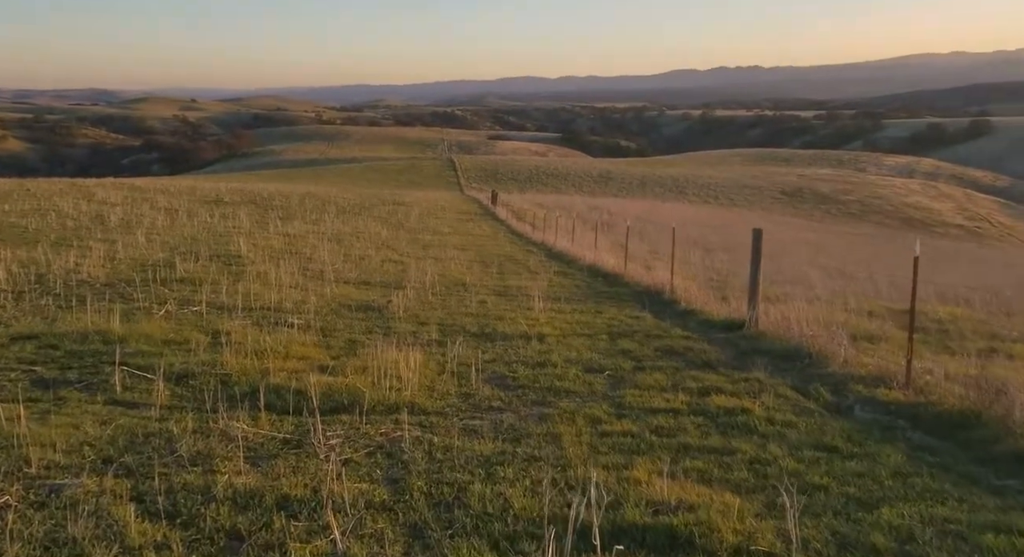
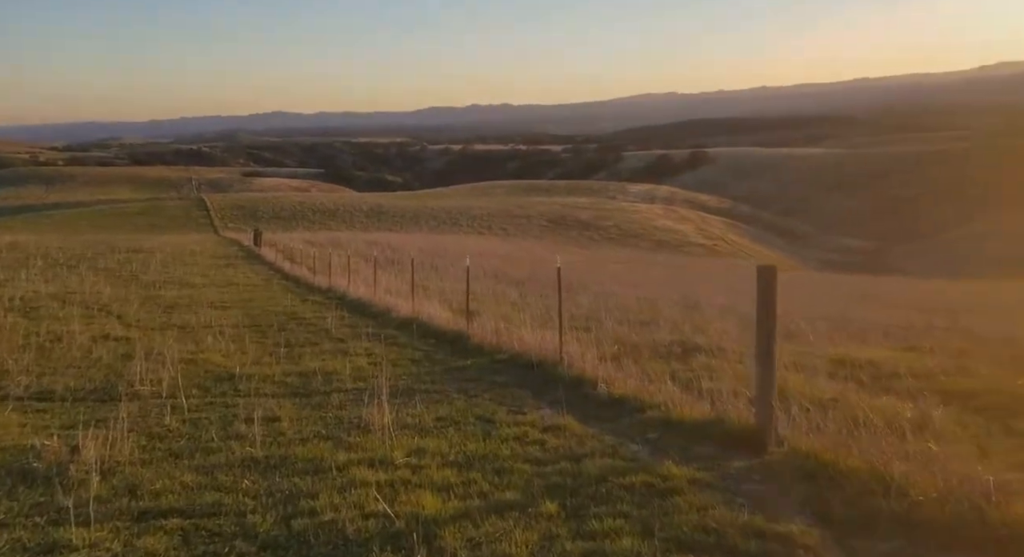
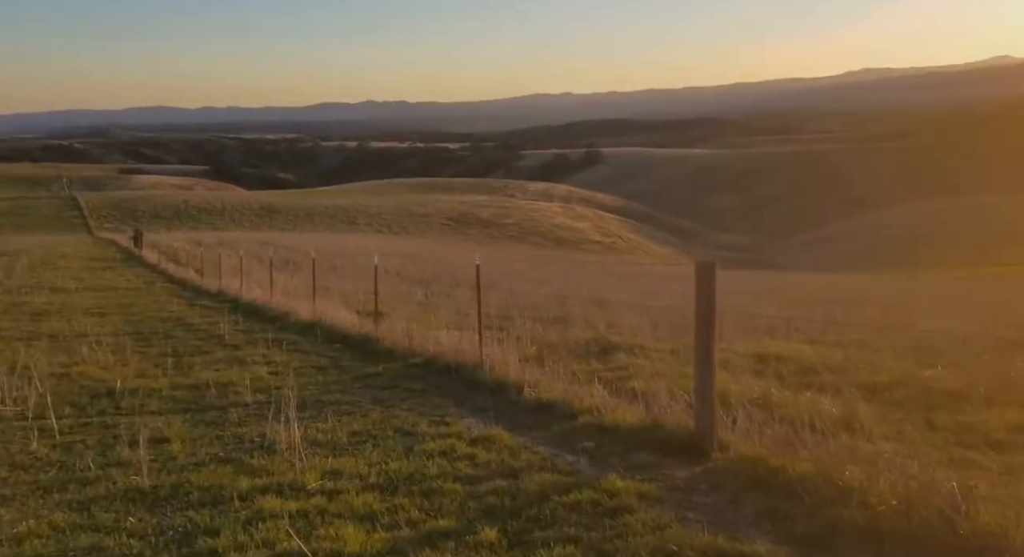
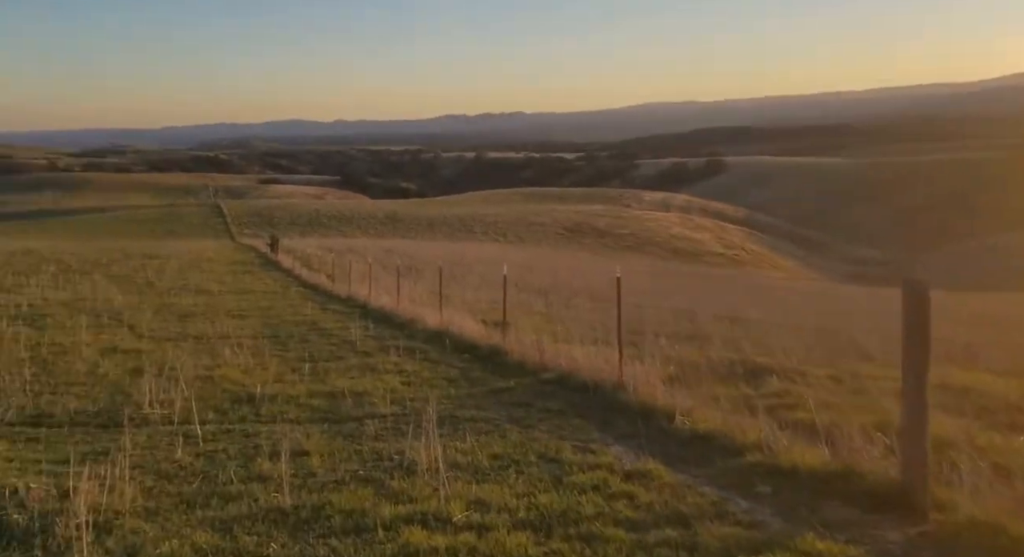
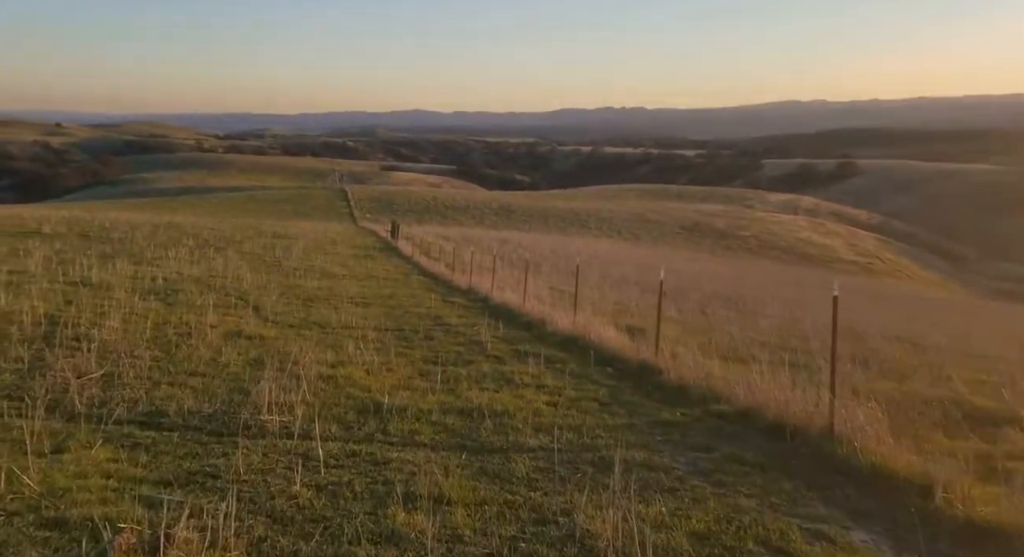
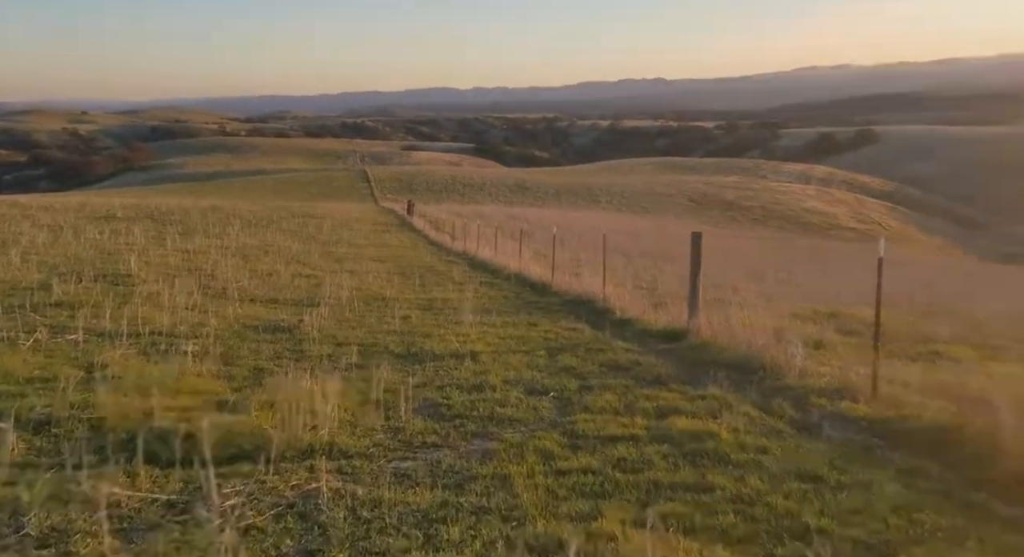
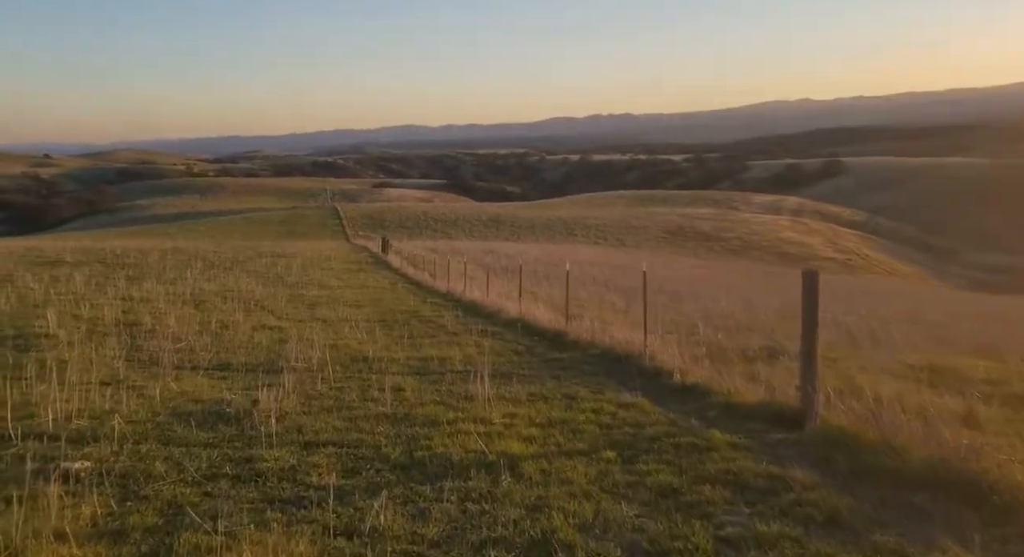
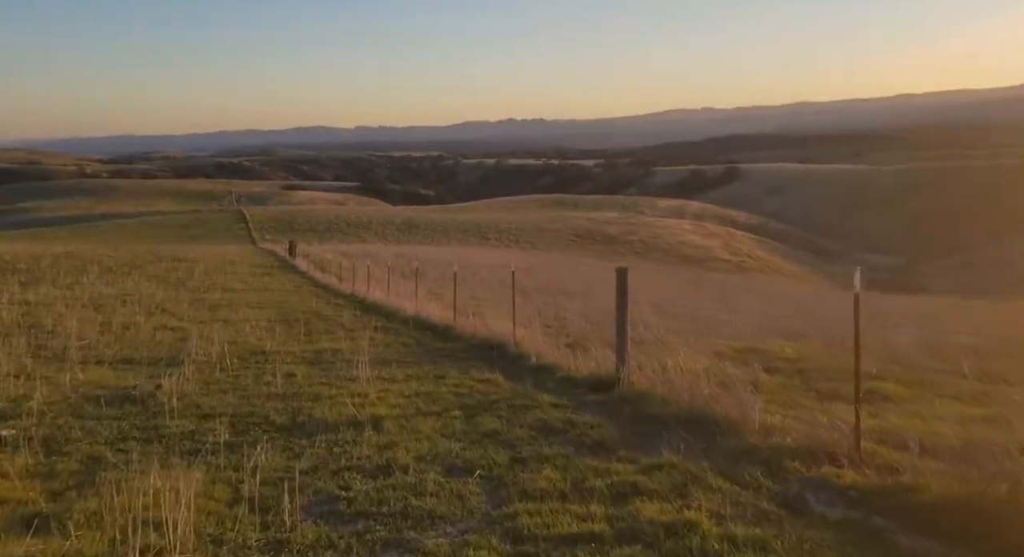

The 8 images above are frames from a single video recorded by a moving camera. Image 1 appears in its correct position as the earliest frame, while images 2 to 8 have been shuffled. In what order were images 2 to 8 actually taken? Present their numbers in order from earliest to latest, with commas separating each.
6, 8, 7, 2, 3, 4, 5
